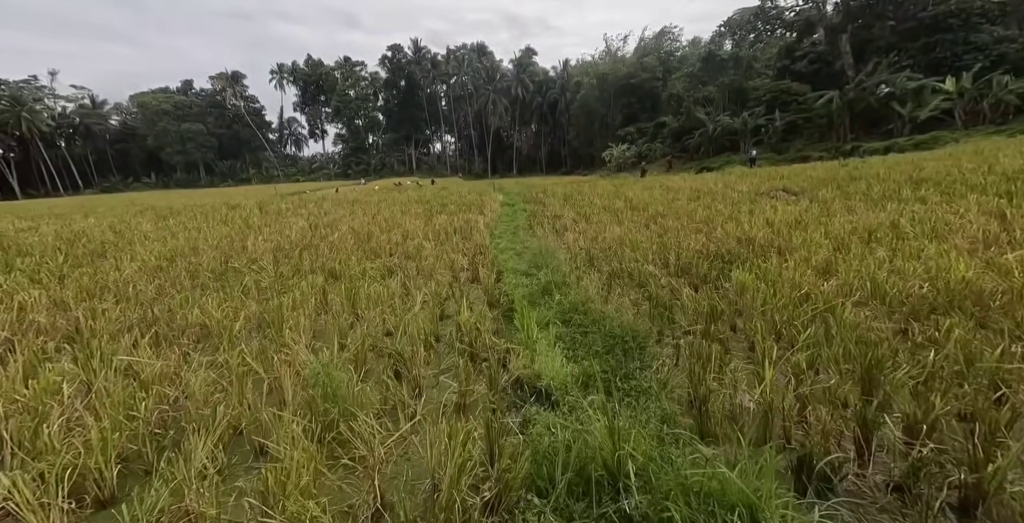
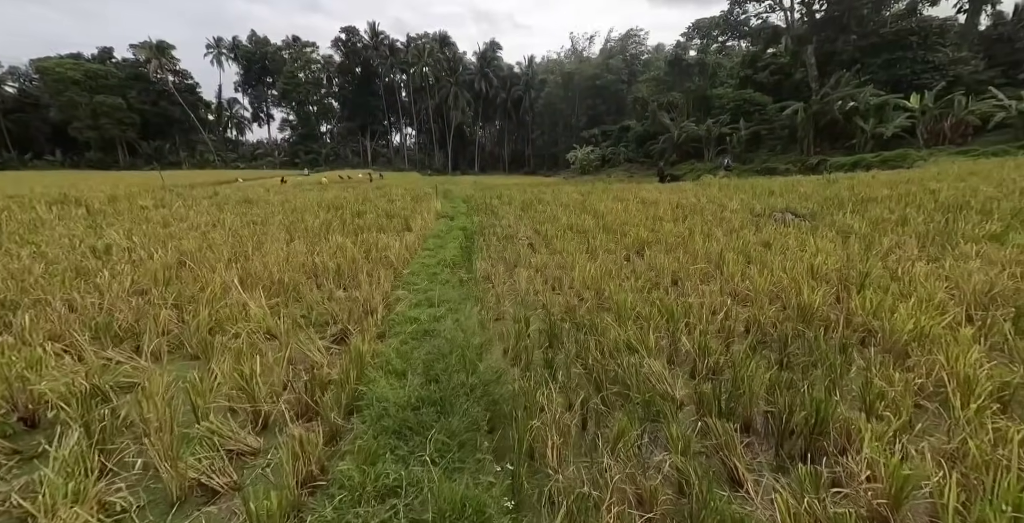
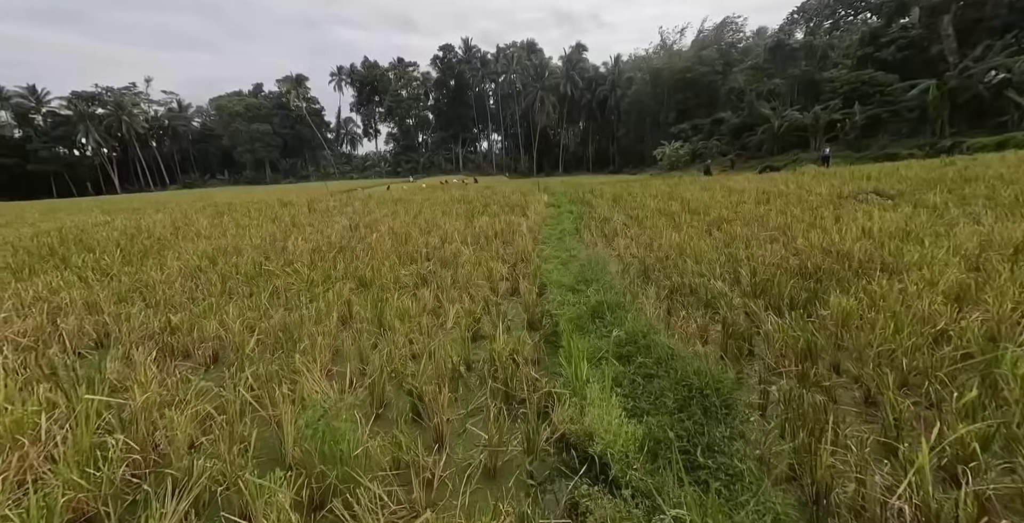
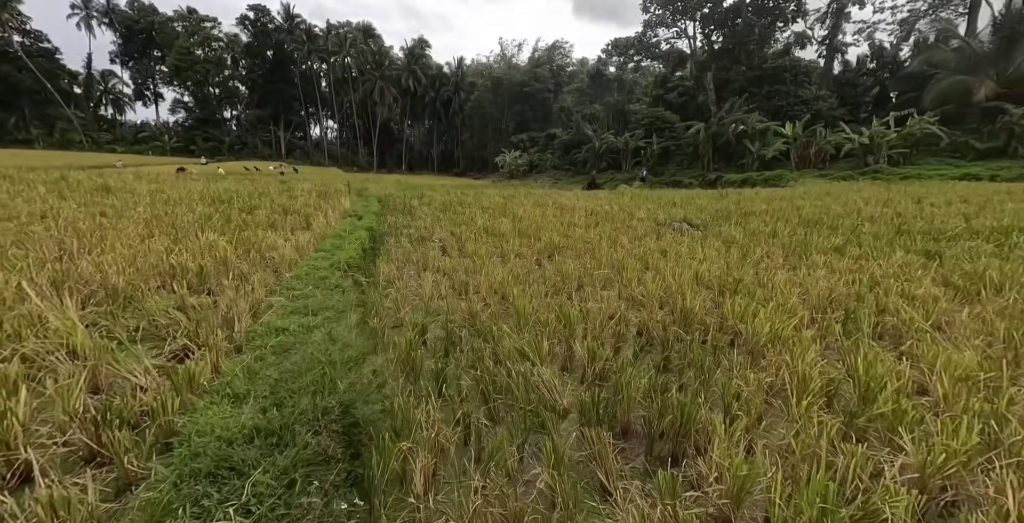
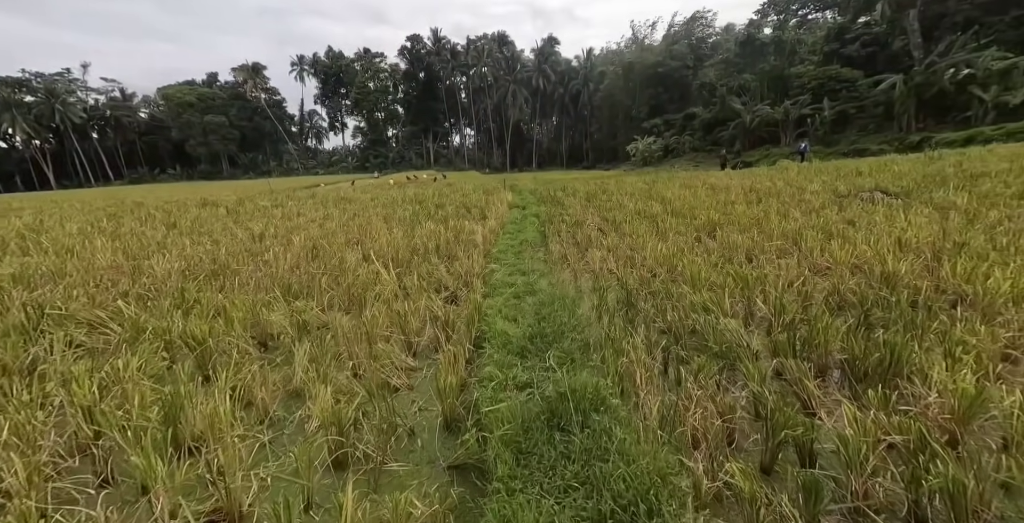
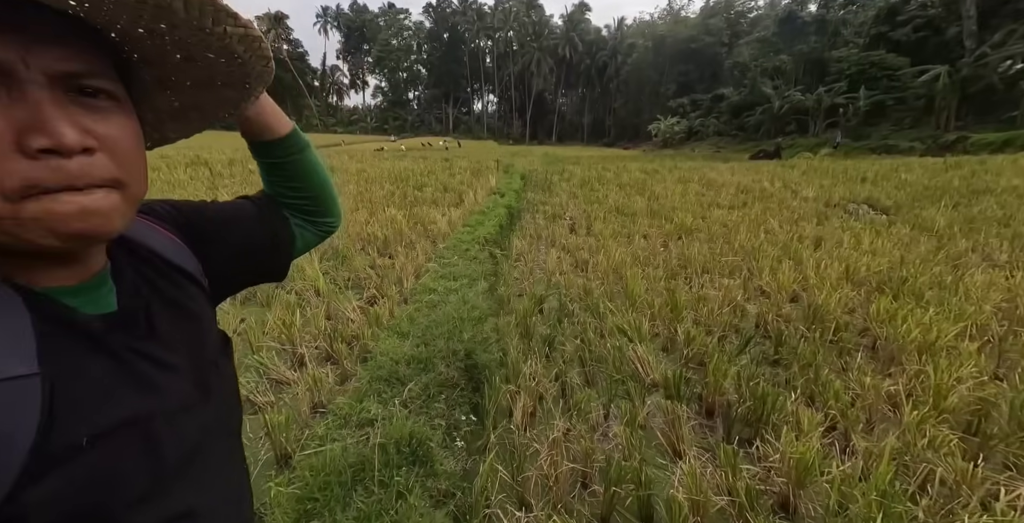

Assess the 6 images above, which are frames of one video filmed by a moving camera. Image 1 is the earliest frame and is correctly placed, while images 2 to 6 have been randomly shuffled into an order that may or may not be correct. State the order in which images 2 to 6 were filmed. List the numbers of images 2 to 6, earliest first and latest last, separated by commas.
3, 5, 2, 4, 6
